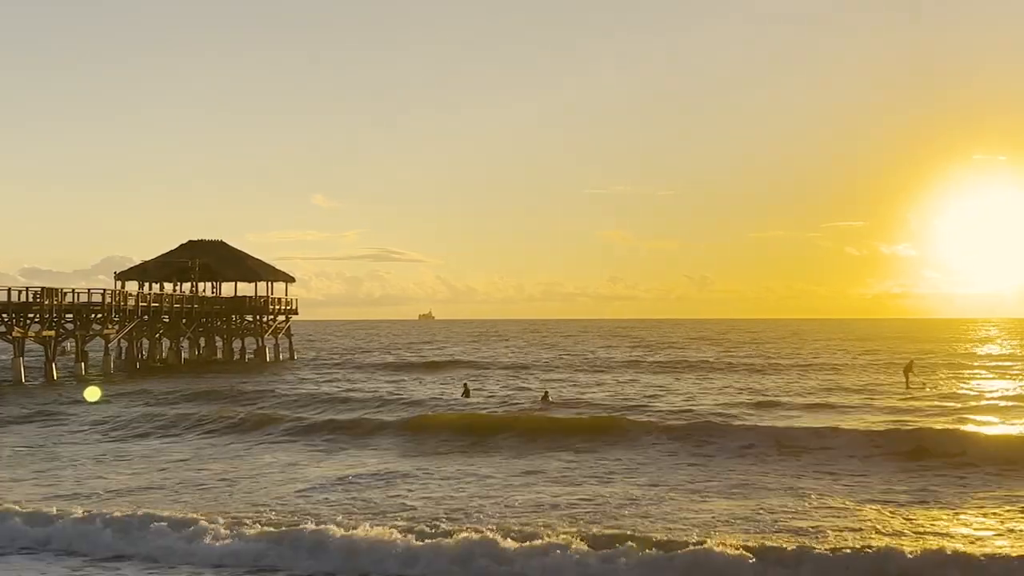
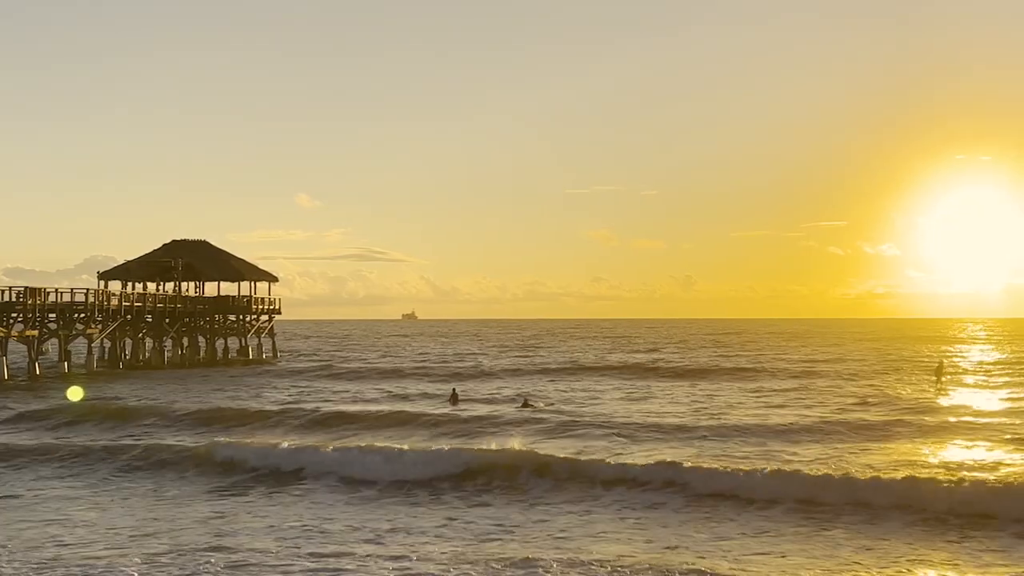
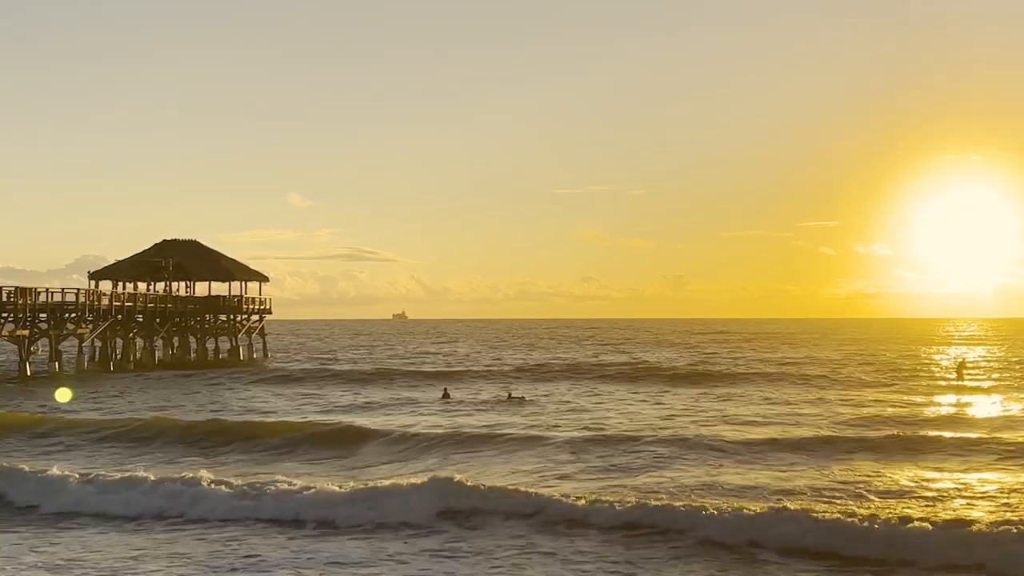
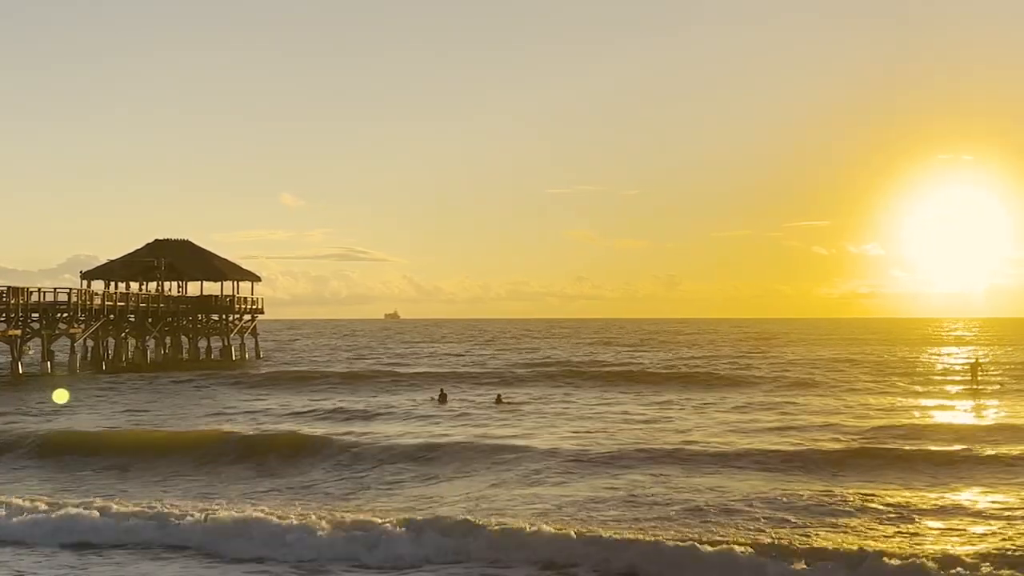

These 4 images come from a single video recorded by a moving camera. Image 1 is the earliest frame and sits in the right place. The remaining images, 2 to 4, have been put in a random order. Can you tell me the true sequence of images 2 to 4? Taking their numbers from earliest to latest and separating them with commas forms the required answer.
2, 3, 4
